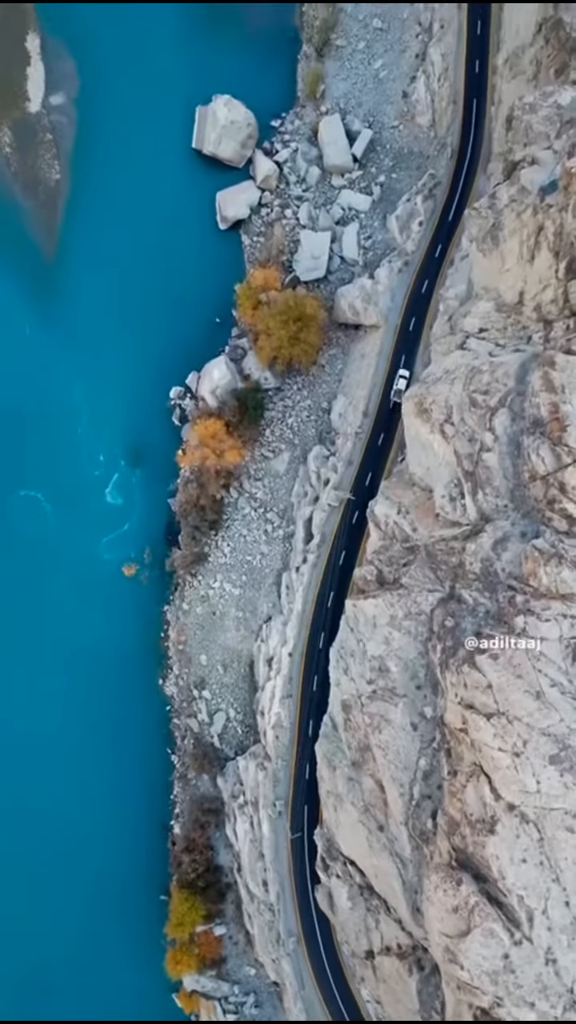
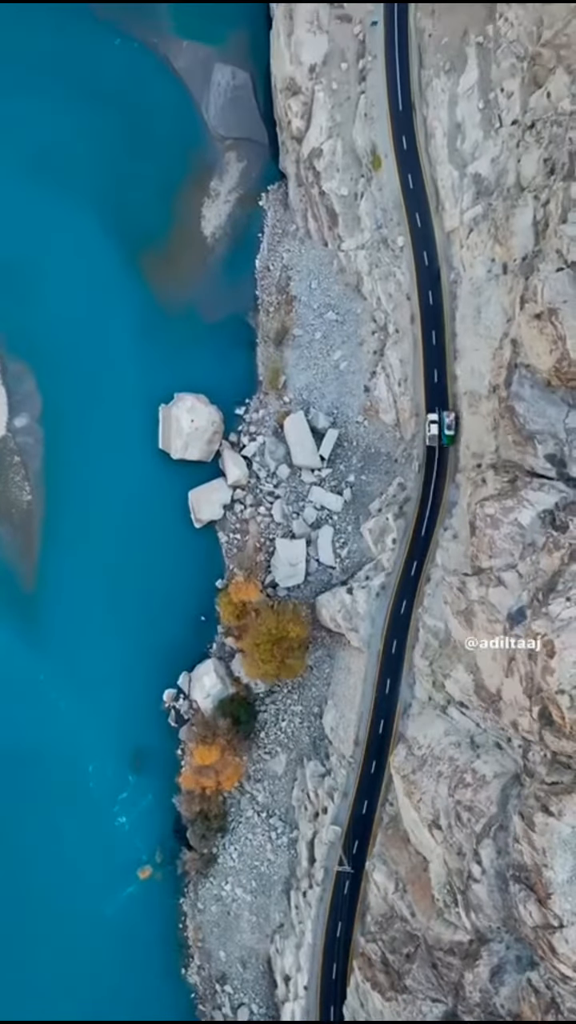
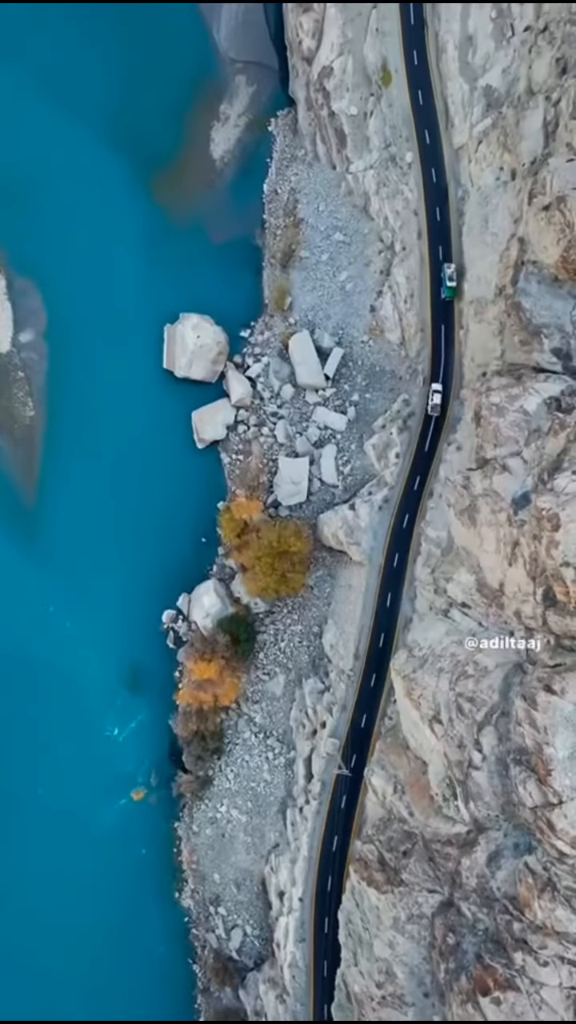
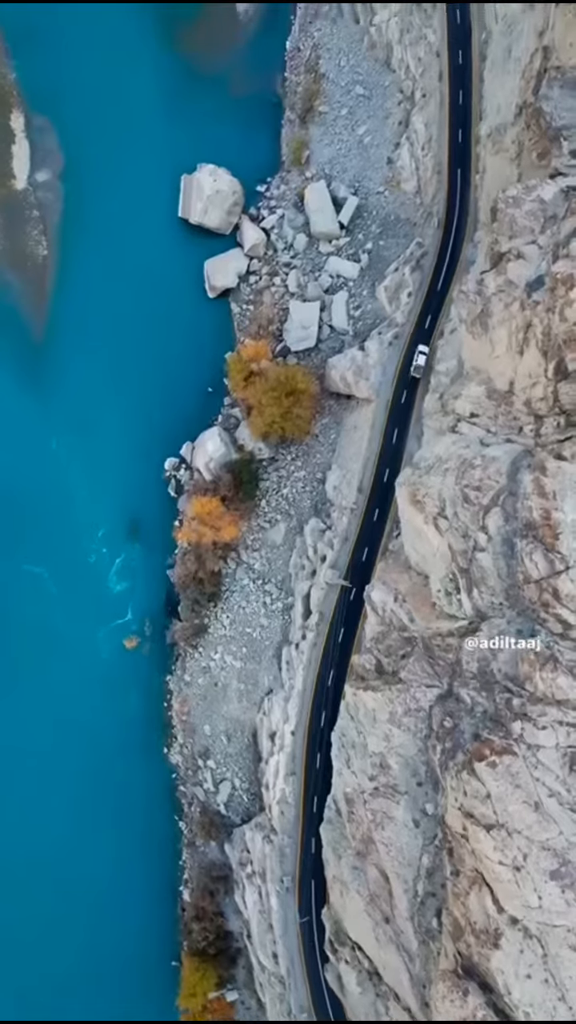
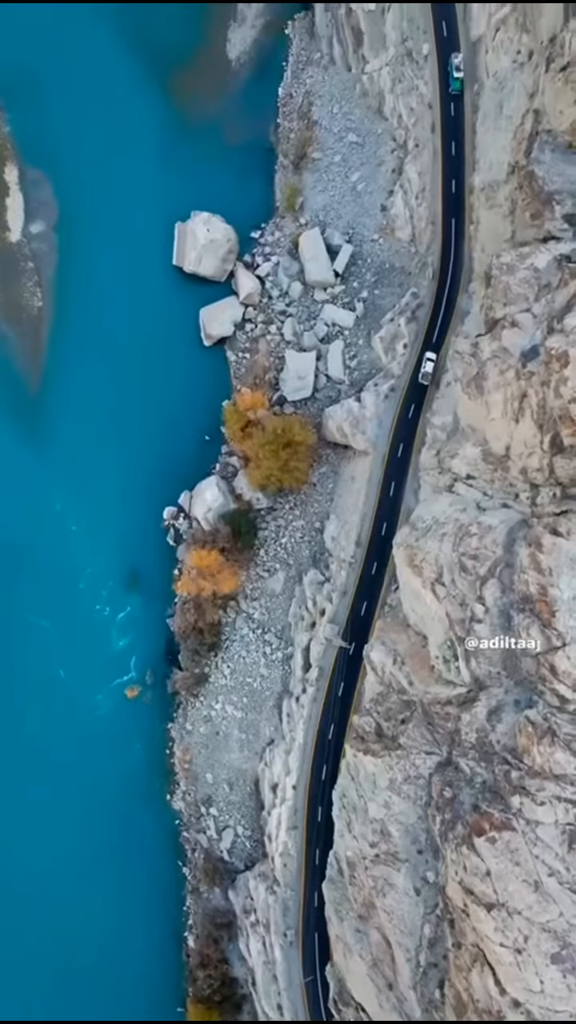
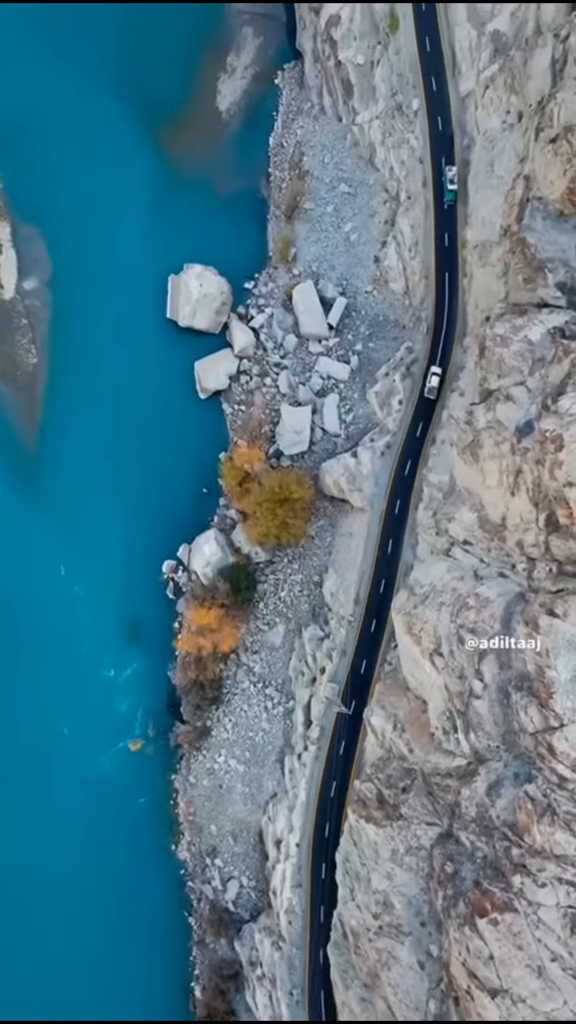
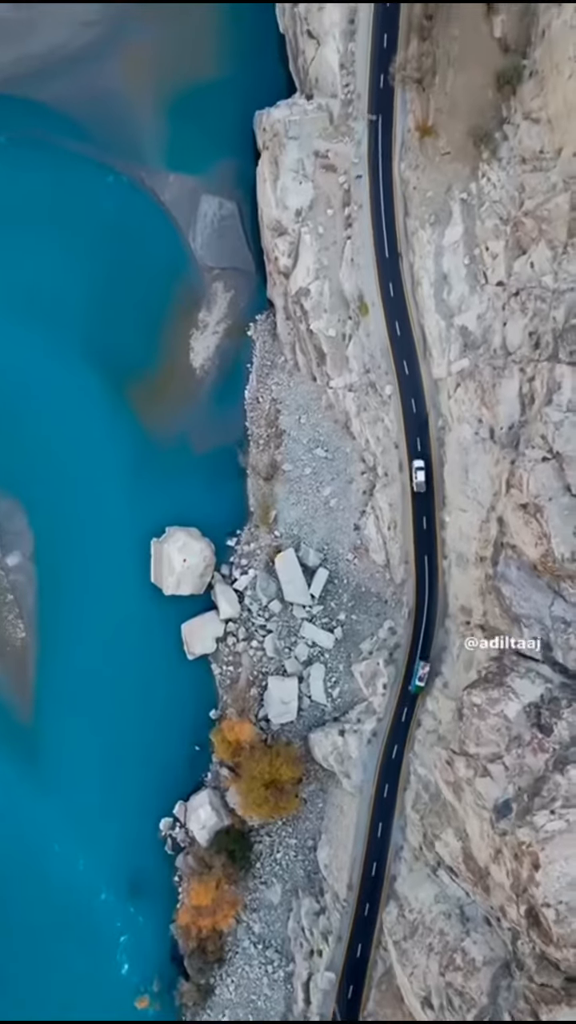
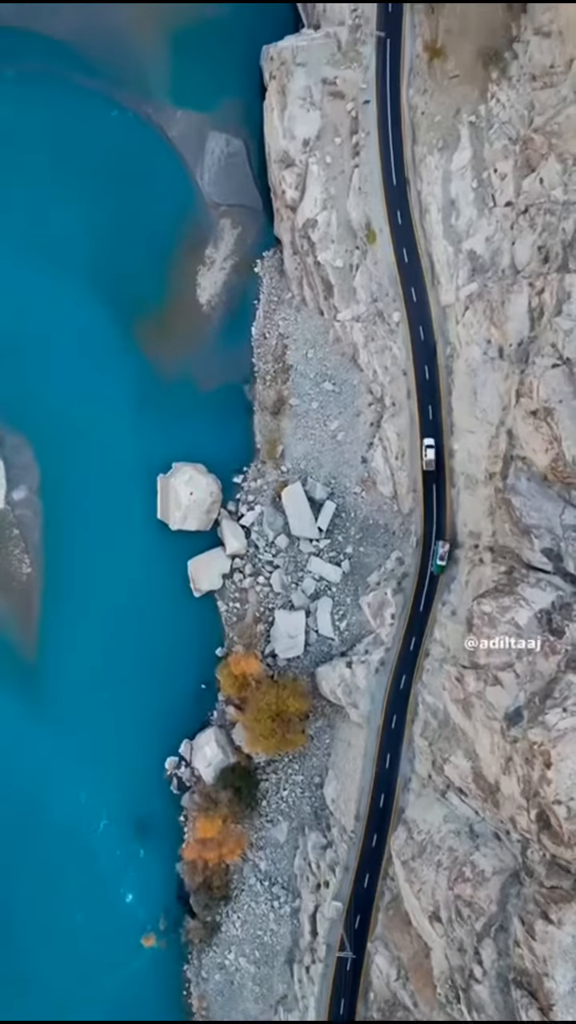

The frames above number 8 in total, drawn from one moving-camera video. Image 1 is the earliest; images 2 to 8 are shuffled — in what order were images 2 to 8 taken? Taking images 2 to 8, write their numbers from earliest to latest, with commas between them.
4, 5, 6, 3, 2, 8, 7
